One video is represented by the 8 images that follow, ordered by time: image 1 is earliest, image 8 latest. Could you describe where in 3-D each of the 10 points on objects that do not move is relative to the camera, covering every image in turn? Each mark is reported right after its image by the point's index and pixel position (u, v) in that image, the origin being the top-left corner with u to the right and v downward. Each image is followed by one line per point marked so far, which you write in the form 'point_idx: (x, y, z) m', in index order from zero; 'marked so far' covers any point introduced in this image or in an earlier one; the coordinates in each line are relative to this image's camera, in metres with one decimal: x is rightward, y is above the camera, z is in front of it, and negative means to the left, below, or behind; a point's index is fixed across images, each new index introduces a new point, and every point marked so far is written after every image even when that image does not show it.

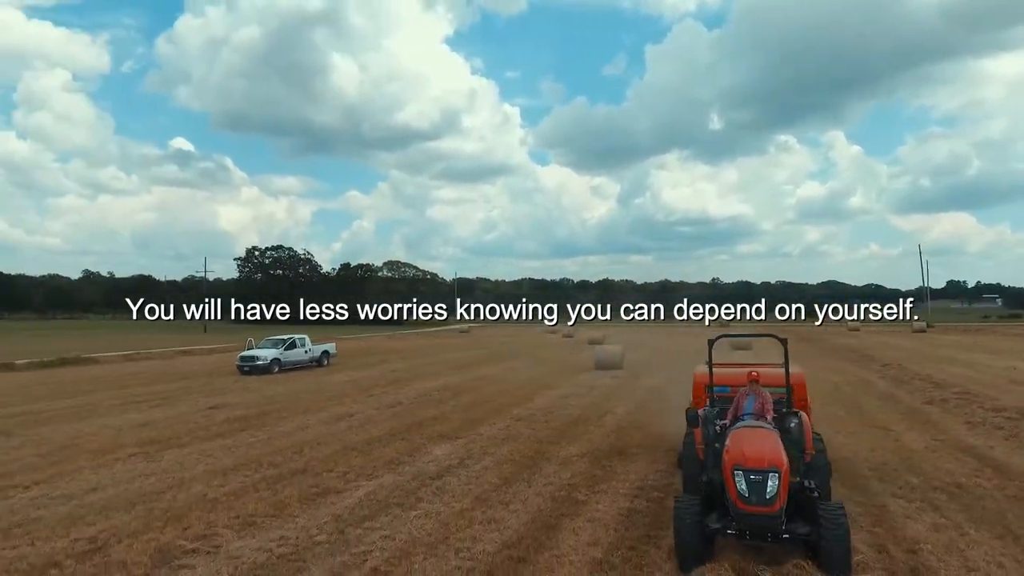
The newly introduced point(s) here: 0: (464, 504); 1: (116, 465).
0: (-0.5, -2.1, +7.0) m
1: (-5.2, -2.3, +9.4) m
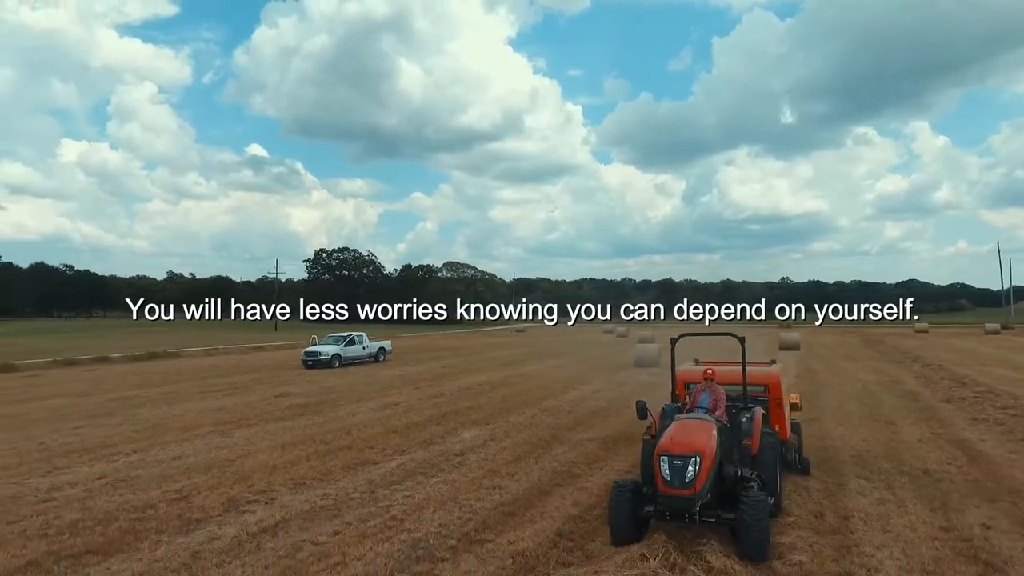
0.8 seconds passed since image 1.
0: (-0.4, -2.2, +8.3) m
1: (-4.9, -2.3, +11.1) m
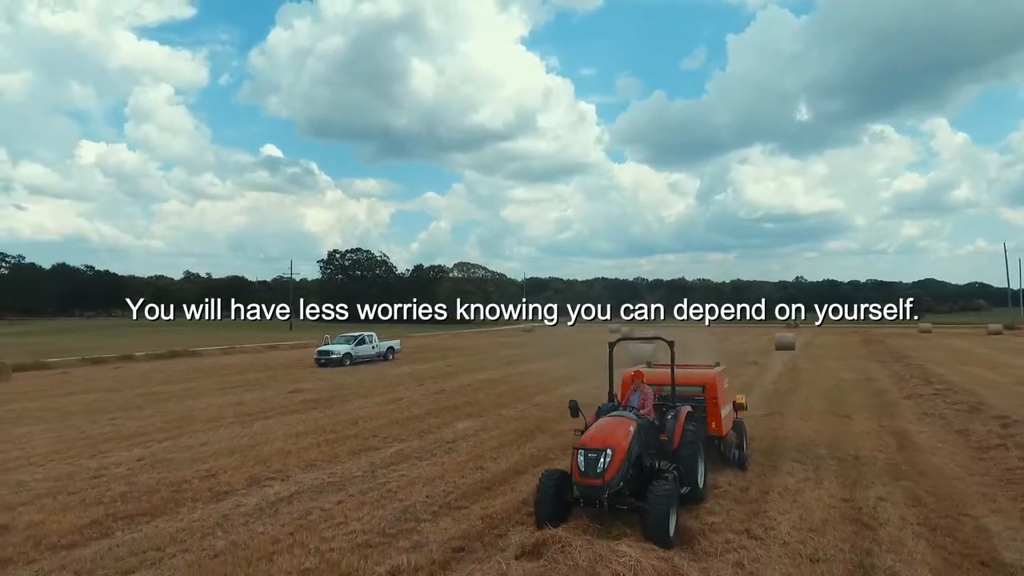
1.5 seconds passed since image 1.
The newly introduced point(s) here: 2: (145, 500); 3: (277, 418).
0: (-0.6, -2.3, +9.5) m
1: (-5.1, -2.5, +12.4) m
2: (-4.0, -2.3, +7.7) m
3: (-4.4, -2.5, +13.4) m
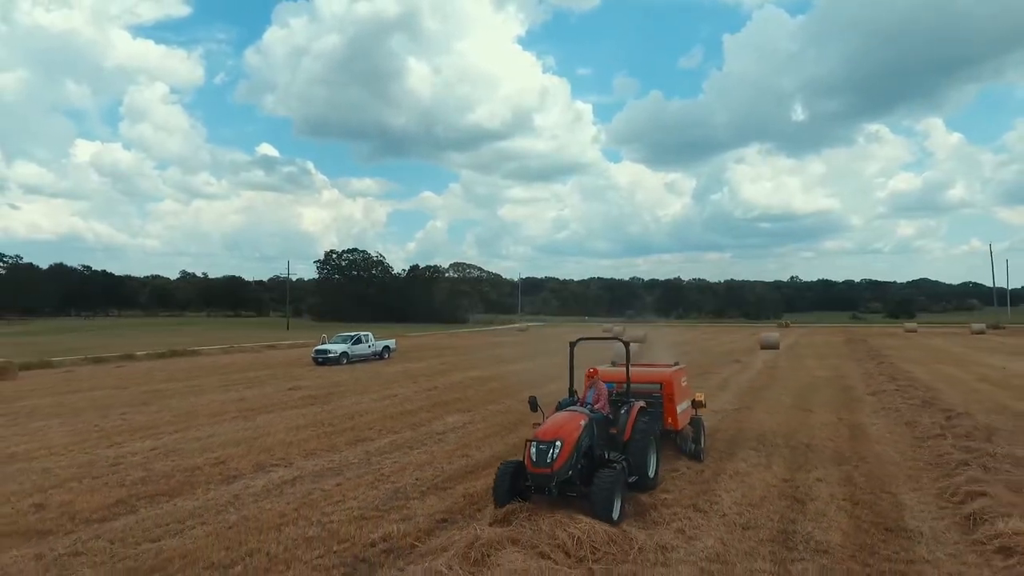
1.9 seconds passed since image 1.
0: (-0.9, -2.3, +10.4) m
1: (-5.3, -2.5, +13.3) m
2: (-4.2, -2.3, +8.6) m
3: (-4.7, -2.5, +14.3) m
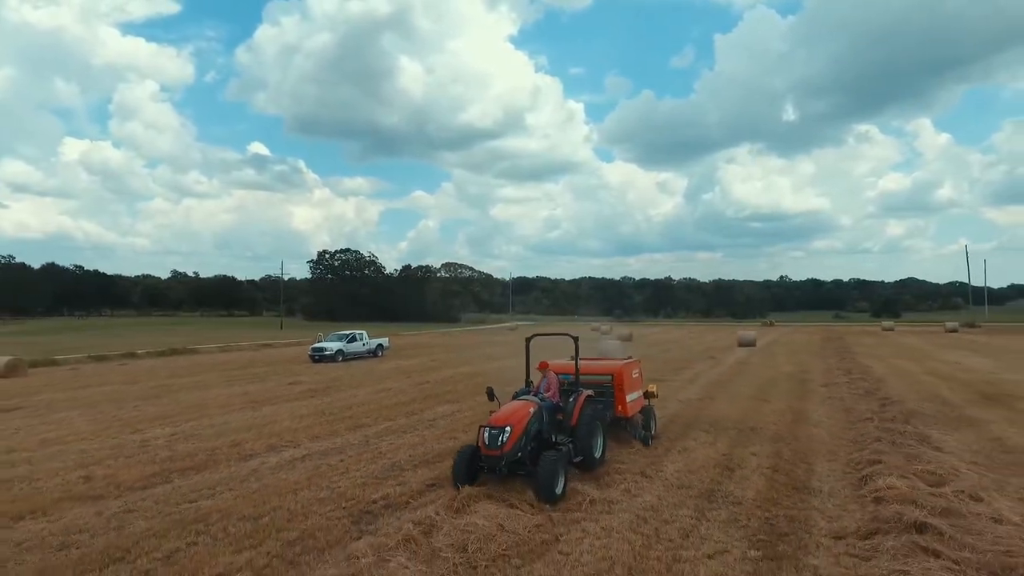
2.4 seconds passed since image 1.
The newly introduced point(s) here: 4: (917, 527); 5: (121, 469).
0: (-1.2, -2.4, +11.7) m
1: (-5.7, -2.5, +14.6) m
2: (-4.5, -2.4, +9.9) m
3: (-5.0, -2.5, +15.6) m
4: (+3.2, -1.9, +5.7) m
5: (-5.2, -2.4, +9.4) m
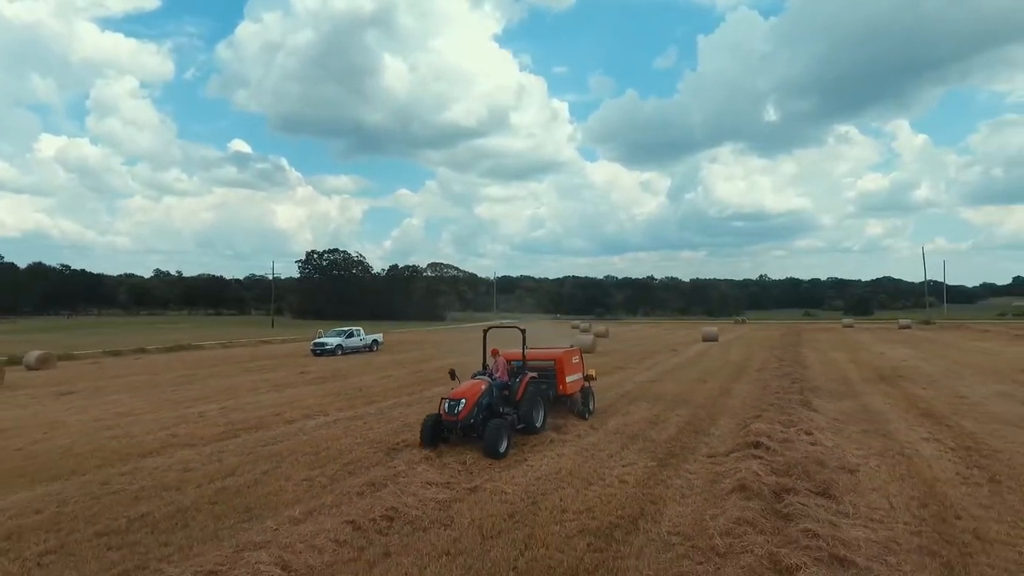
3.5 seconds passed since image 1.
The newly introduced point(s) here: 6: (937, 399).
0: (-1.5, -2.4, +14.7) m
1: (-6.1, -2.6, +17.5) m
2: (-4.8, -2.4, +12.8) m
3: (-5.5, -2.6, +18.5) m
4: (+3.0, -2.0, +8.8) m
5: (-5.5, -2.4, +12.3) m
6: (+8.1, -2.1, +13.6) m
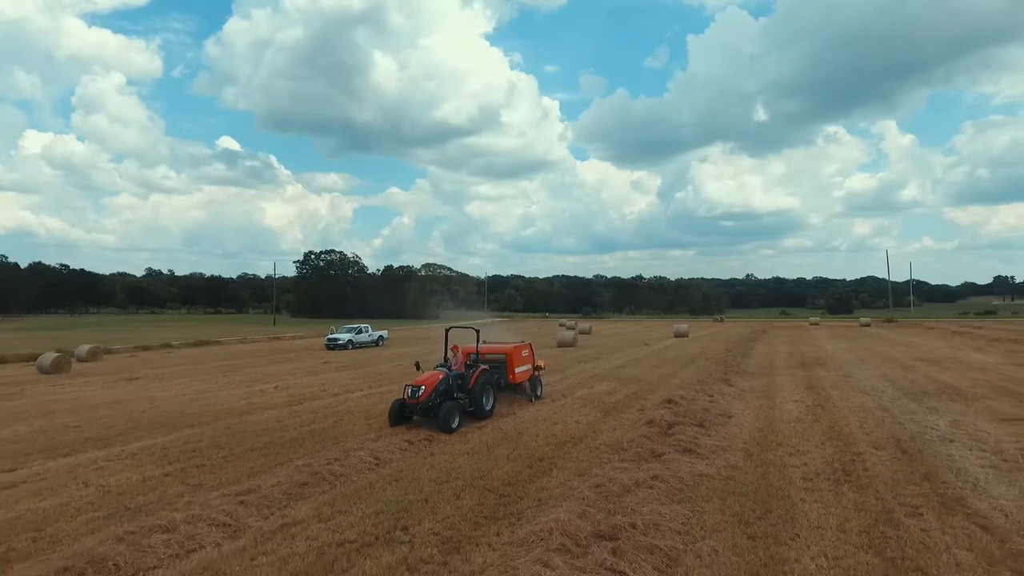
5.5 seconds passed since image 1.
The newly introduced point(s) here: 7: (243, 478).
0: (-1.7, -2.5, +18.8) m
1: (-6.3, -2.7, +21.5) m
2: (-5.0, -2.6, +16.8) m
3: (-5.7, -2.7, +22.5) m
4: (+2.9, -2.1, +13.0) m
5: (-5.7, -2.6, +16.3) m
6: (+7.9, -2.3, +17.8) m
7: (-3.3, -2.3, +8.7) m
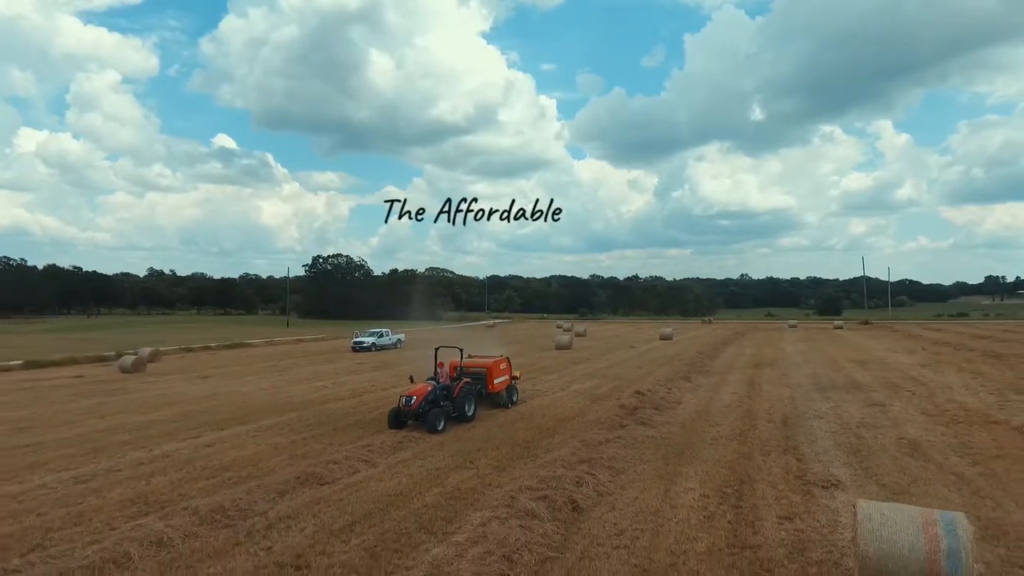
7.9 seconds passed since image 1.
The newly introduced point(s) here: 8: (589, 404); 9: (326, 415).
0: (-1.4, -3.1, +23.7) m
1: (-6.0, -3.2, +26.3) m
2: (-4.7, -3.1, +21.7) m
3: (-5.5, -3.2, +27.4) m
4: (+3.2, -2.7, +17.9) m
5: (-5.4, -3.1, +21.2) m
6: (+8.2, -2.8, +22.8) m
7: (-3.0, -2.9, +13.6) m
8: (+1.8, -2.8, +16.9) m
9: (-4.4, -3.0, +16.9) m
